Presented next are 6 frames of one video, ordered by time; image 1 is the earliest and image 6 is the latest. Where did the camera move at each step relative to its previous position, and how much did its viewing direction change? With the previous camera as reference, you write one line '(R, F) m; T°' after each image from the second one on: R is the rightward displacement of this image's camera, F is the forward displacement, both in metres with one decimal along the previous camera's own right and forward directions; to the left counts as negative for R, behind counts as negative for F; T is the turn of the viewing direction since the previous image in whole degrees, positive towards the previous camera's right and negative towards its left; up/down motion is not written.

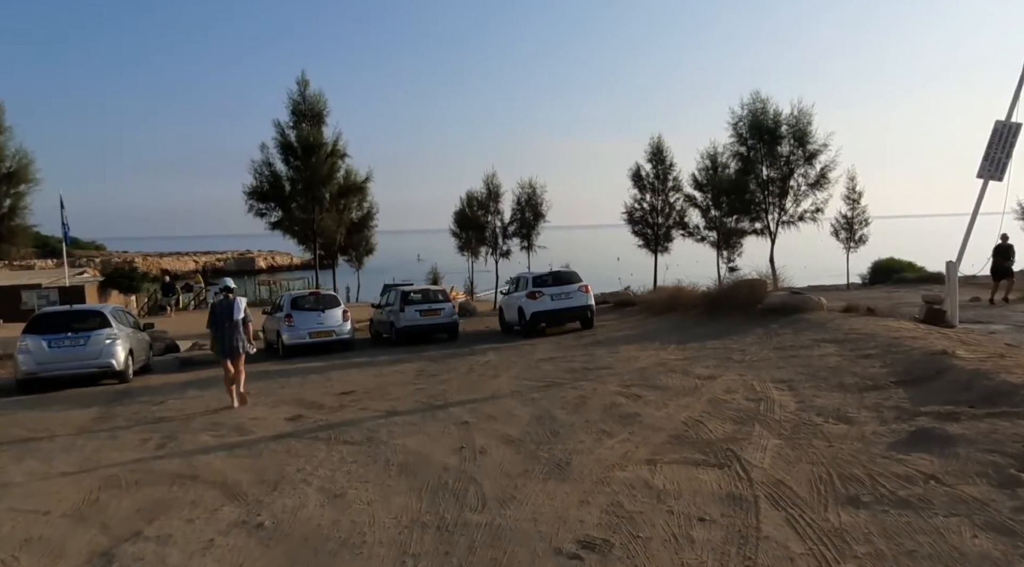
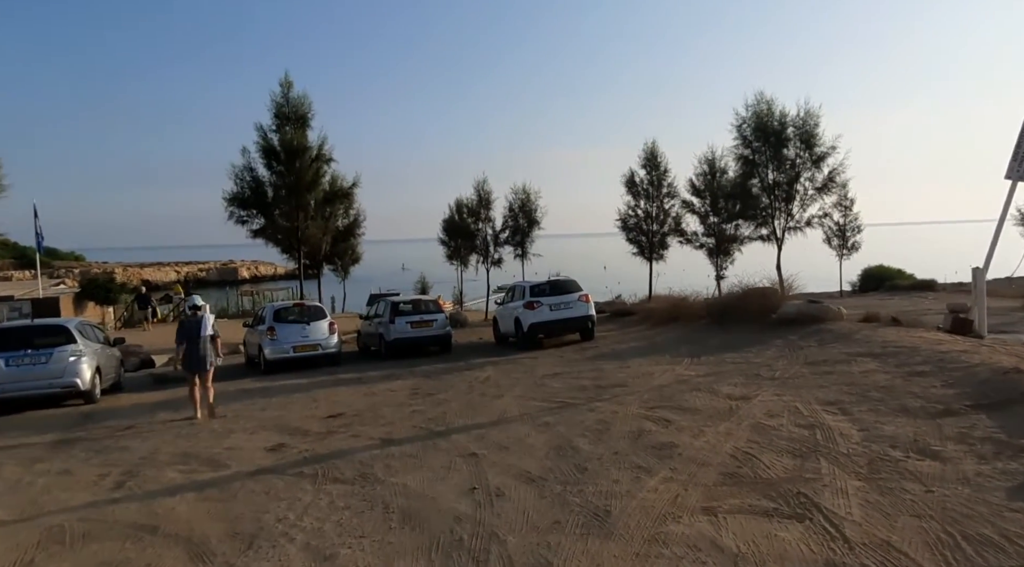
(-0.3, +1.0) m; +1°
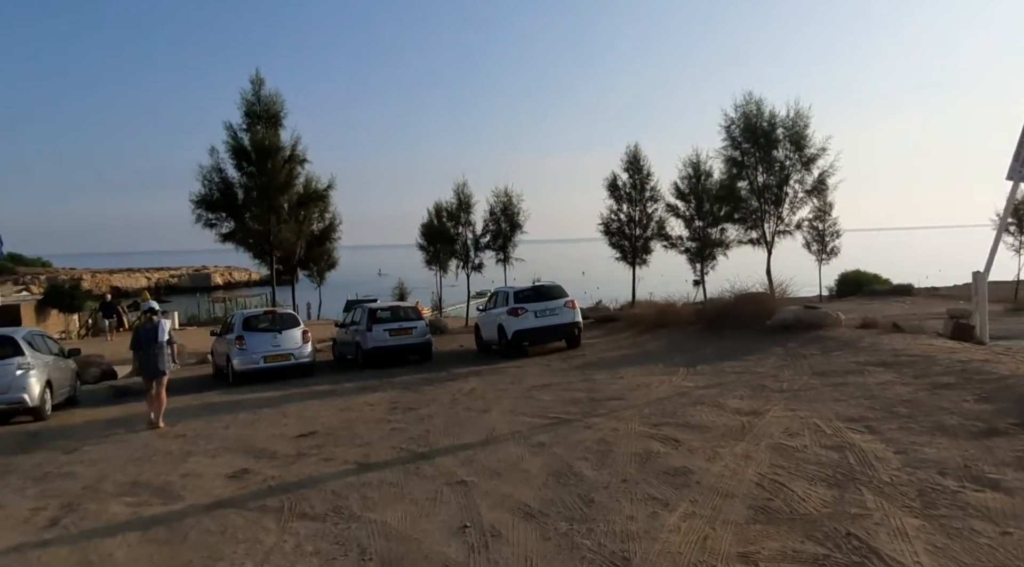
(-0.1, +0.7) m; +2°
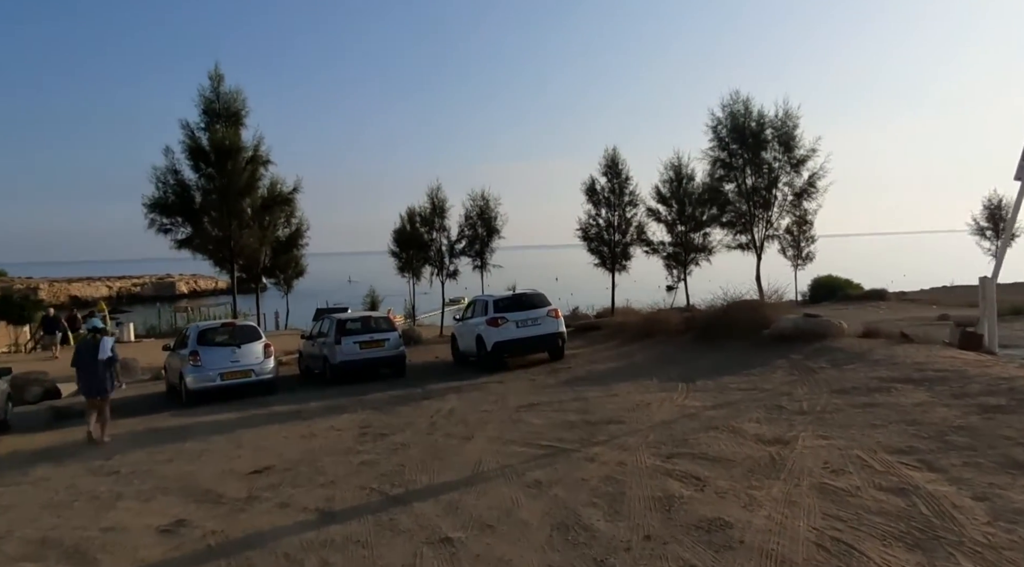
(-0.2, +1.1) m; +2°
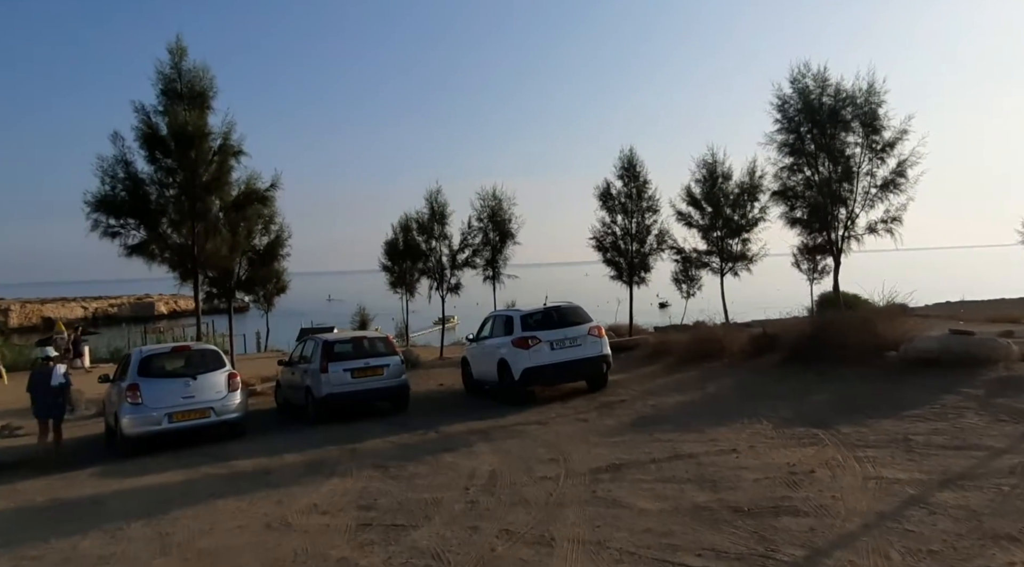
(-0.9, +3.3) m; +1°
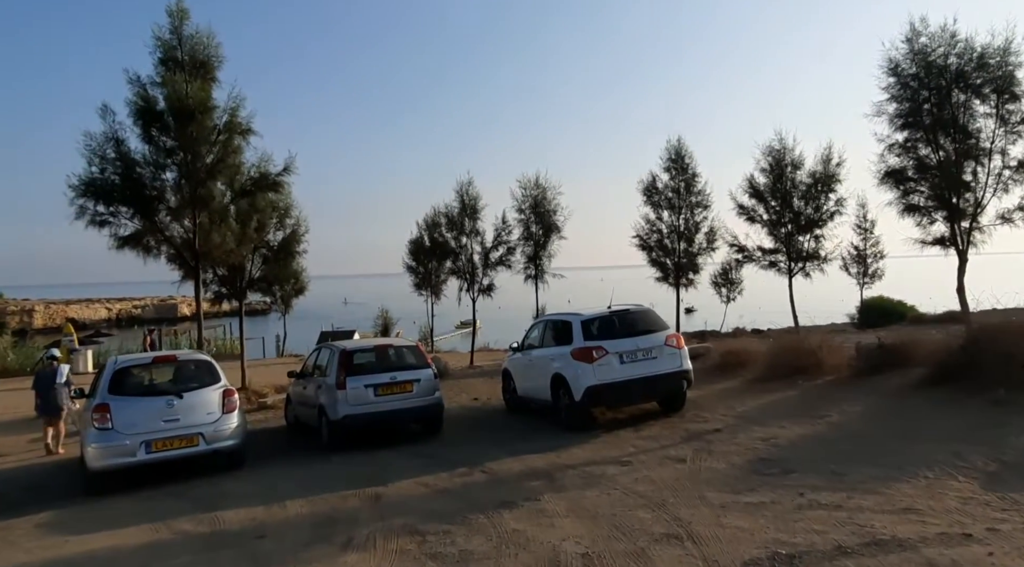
(-0.6, +2.4) m; -2°
